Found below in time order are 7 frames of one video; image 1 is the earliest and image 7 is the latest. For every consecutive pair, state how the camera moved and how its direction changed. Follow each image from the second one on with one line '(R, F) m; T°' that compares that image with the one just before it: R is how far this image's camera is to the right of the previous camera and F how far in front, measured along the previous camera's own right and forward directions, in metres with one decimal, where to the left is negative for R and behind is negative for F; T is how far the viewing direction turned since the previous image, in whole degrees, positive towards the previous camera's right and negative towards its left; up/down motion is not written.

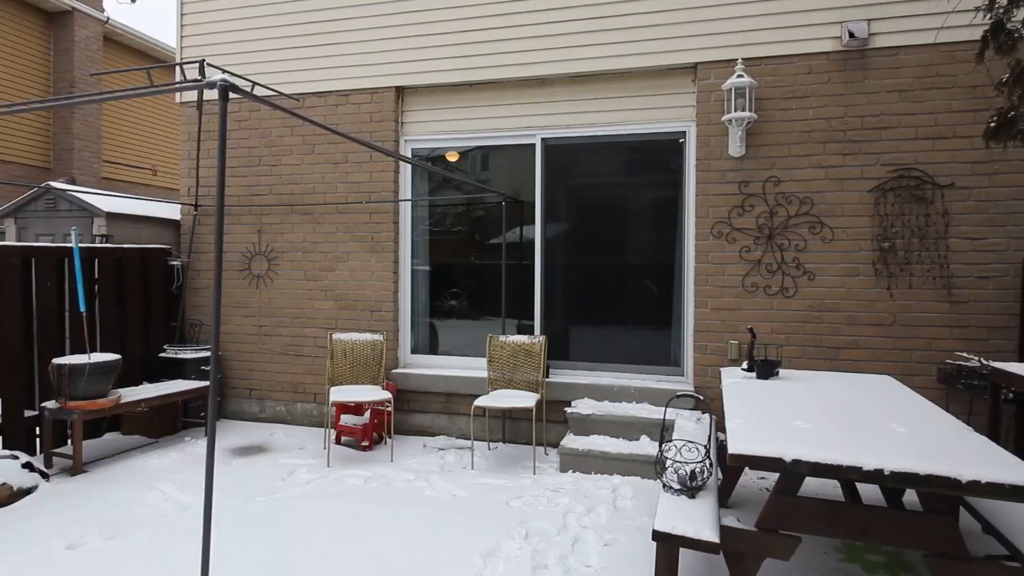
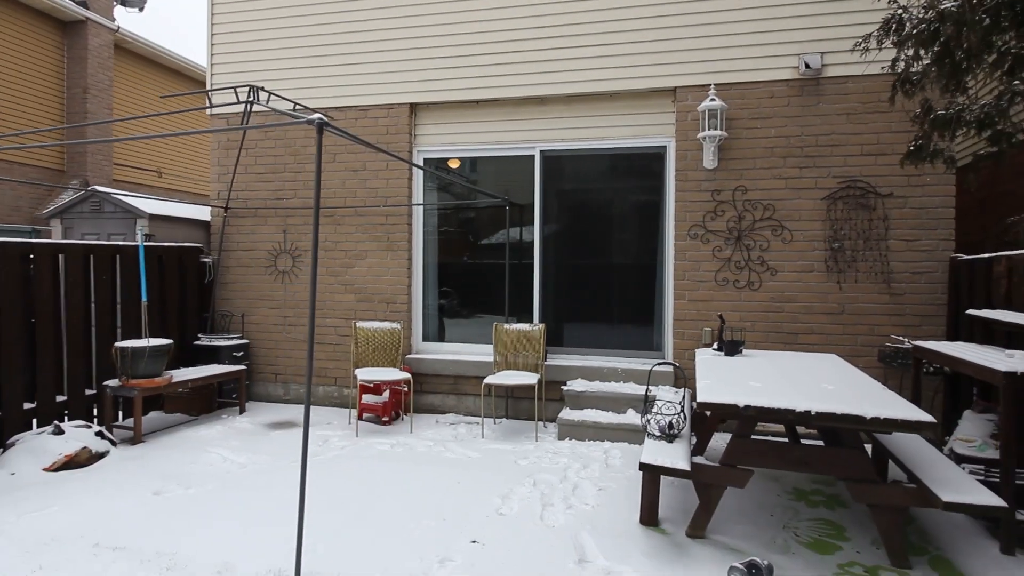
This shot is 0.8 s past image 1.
(-0.2, -0.6) m; +1°
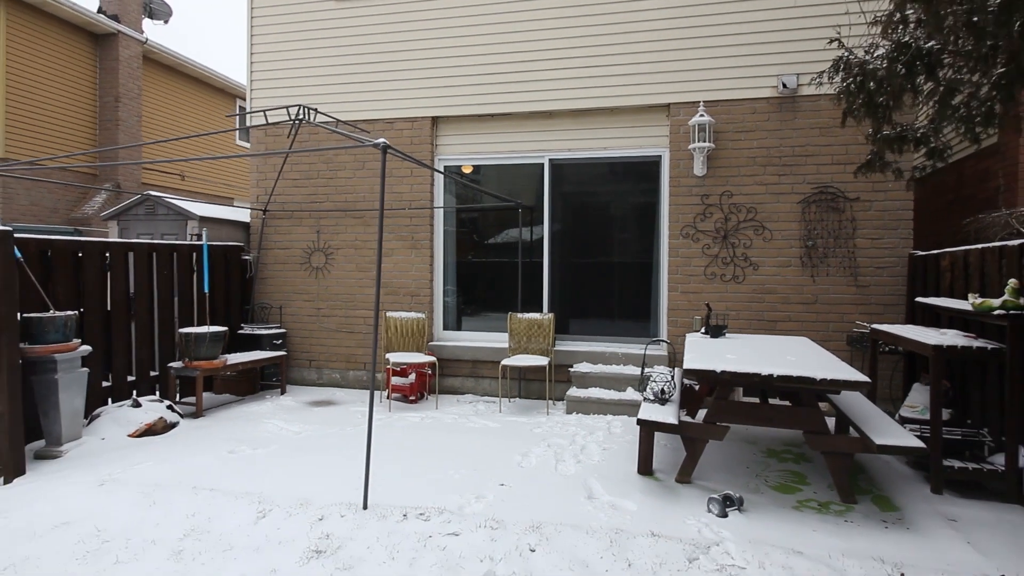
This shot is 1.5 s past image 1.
(-0.1, -0.7) m; 0°
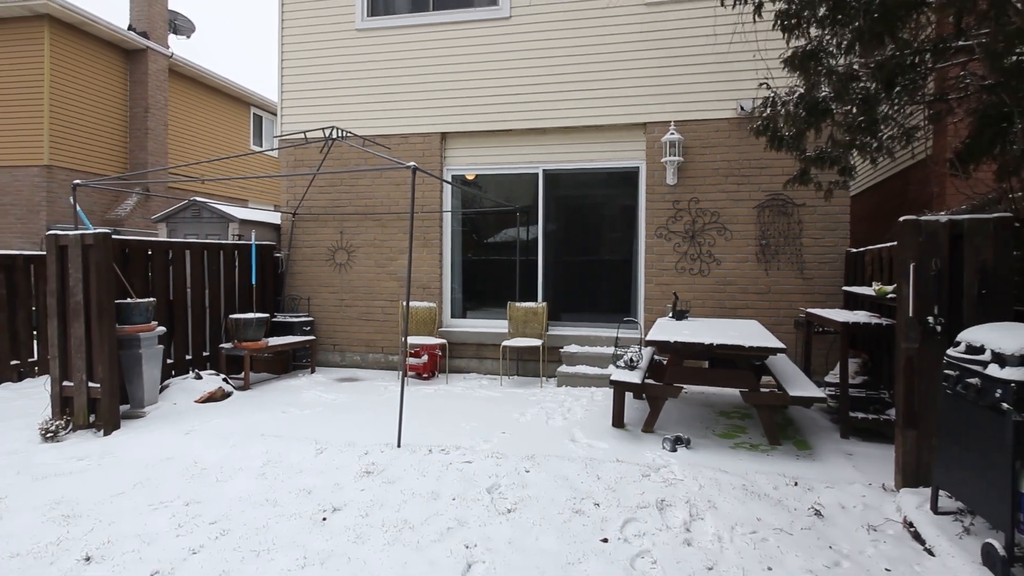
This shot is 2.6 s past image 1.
(0.0, -1.0) m; 0°
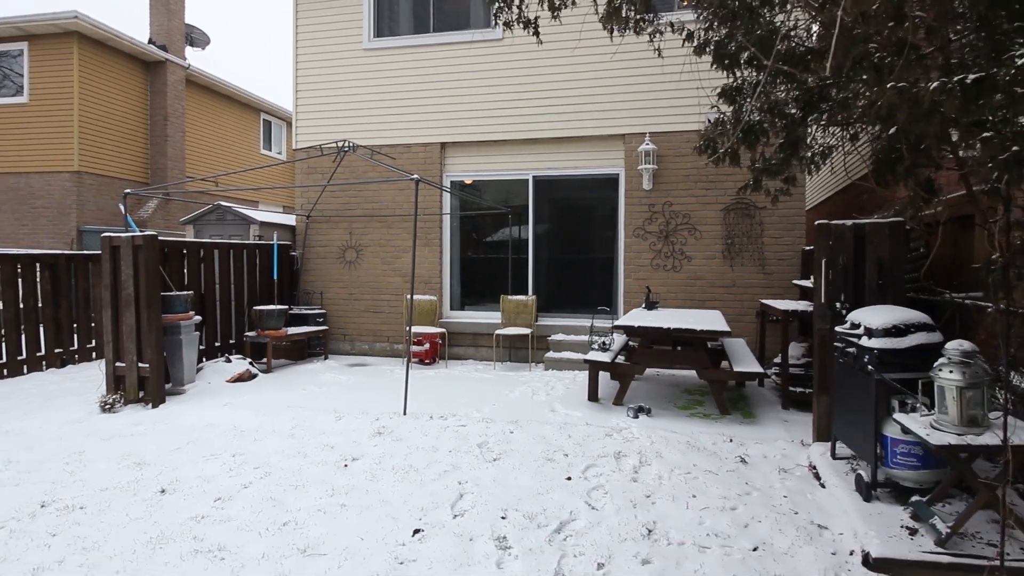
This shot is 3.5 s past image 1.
(+0.1, -0.8) m; 0°
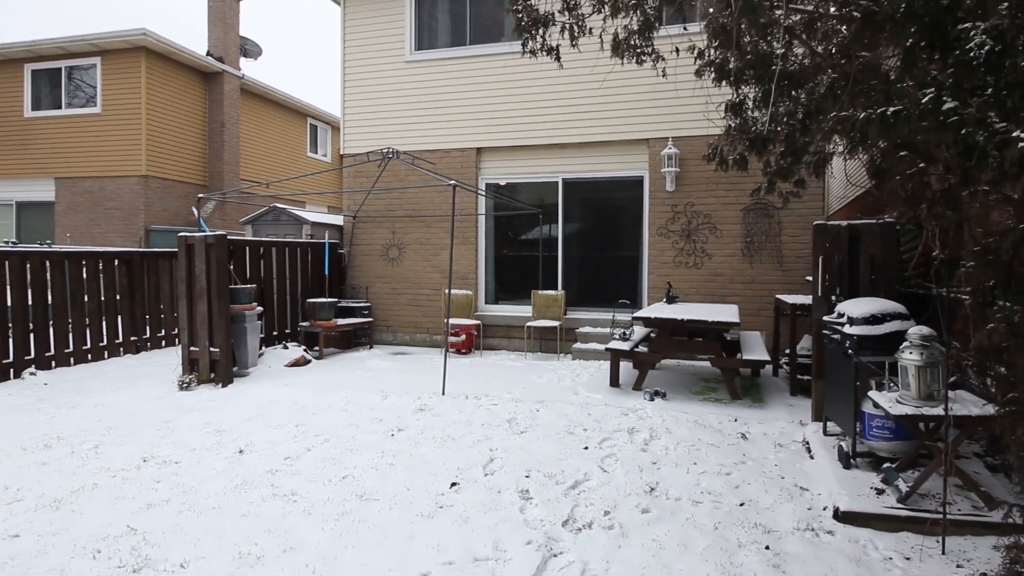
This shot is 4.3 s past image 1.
(+0.1, -0.5) m; -3°
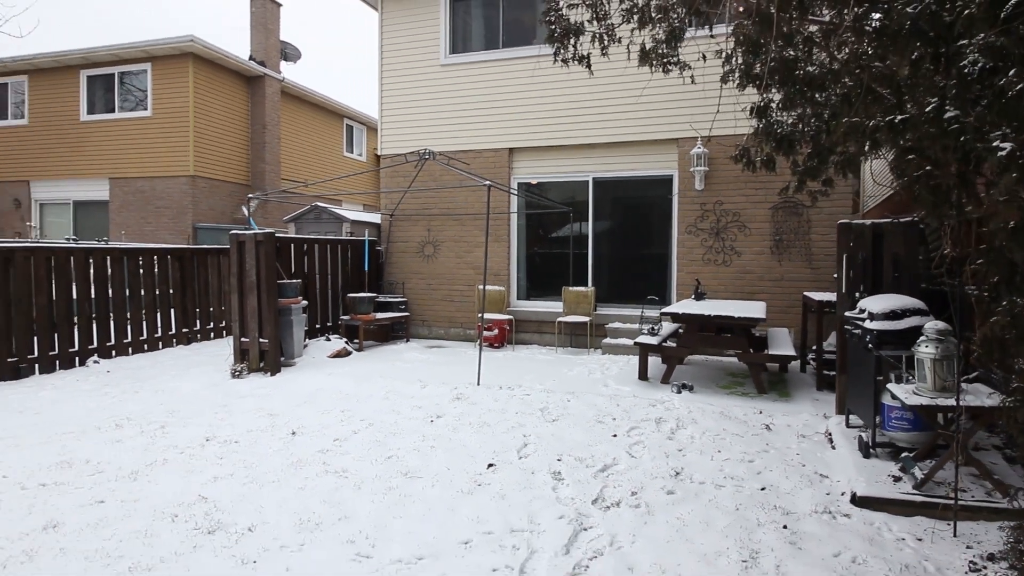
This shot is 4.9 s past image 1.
(0.0, -0.3) m; -3°
